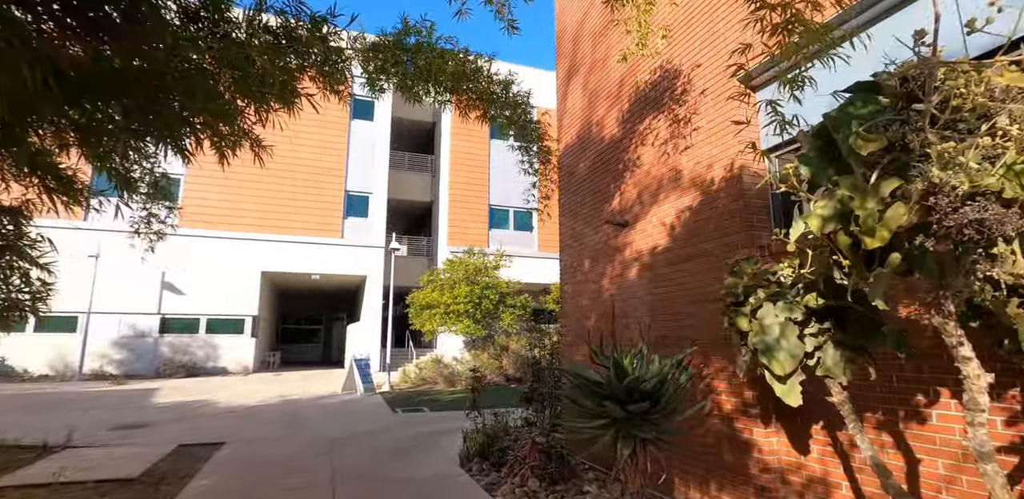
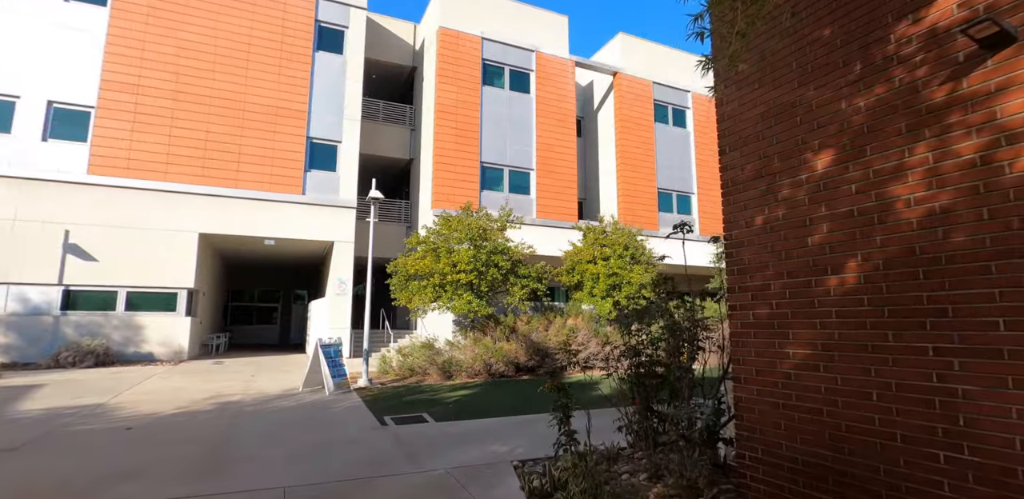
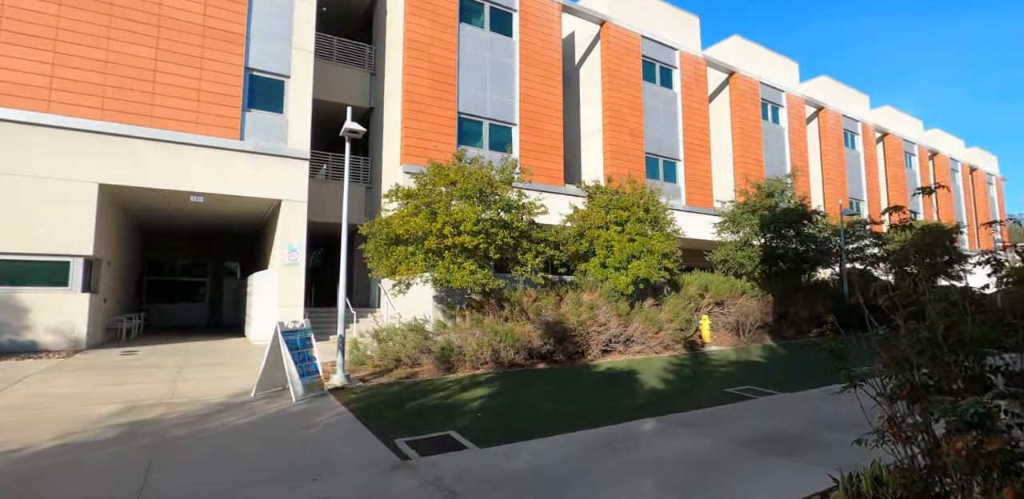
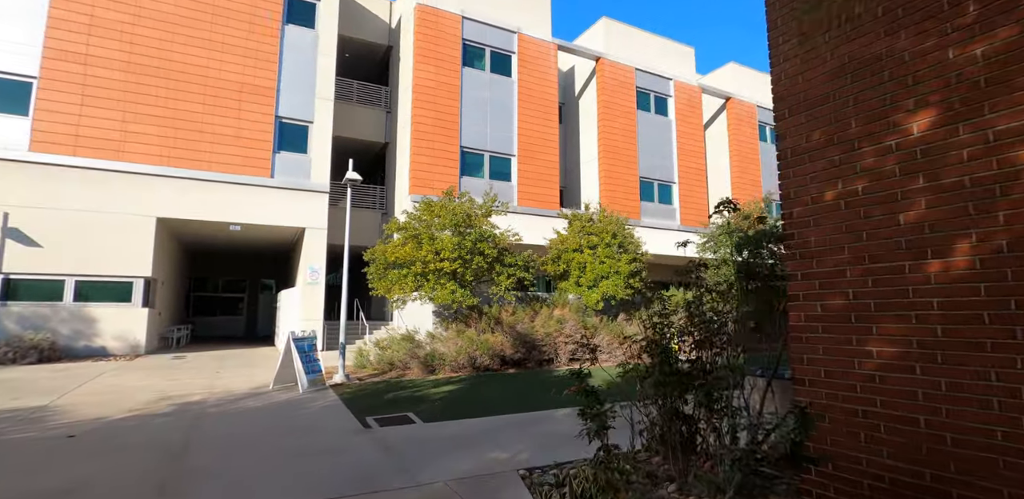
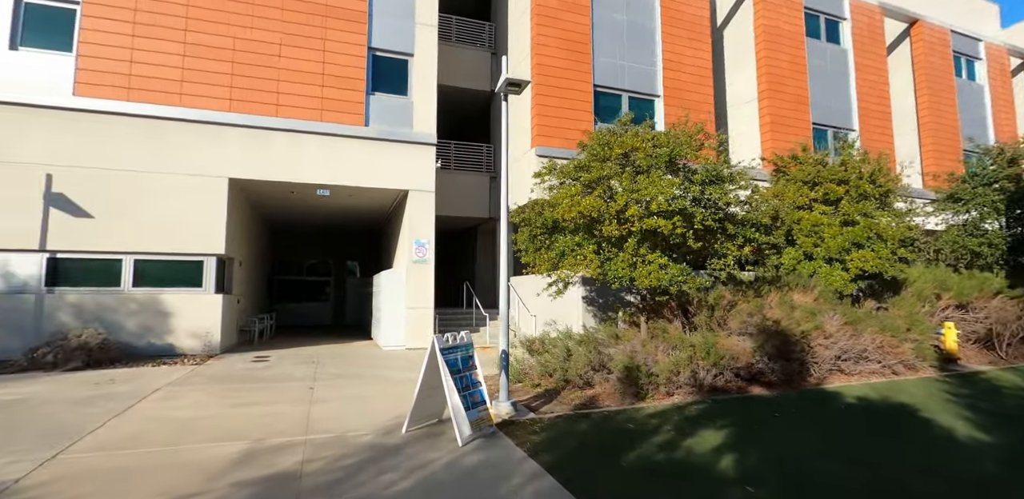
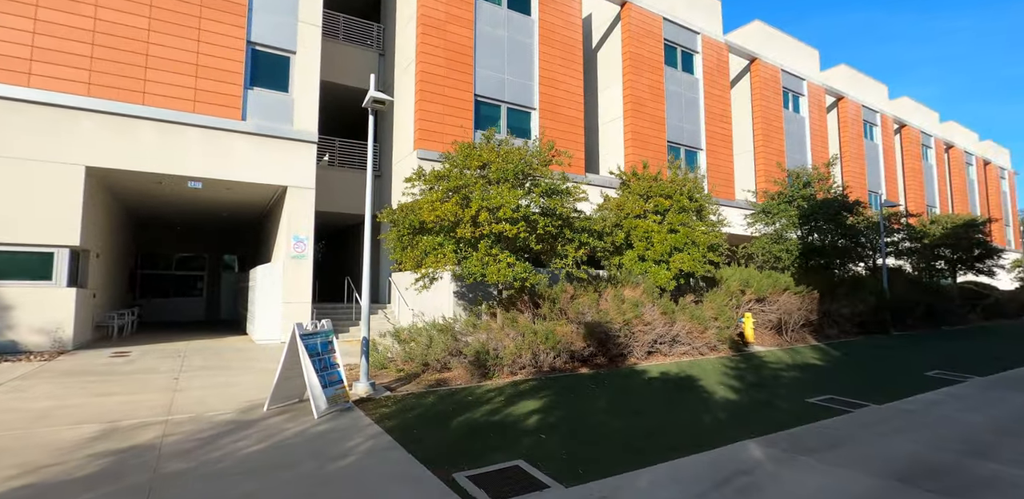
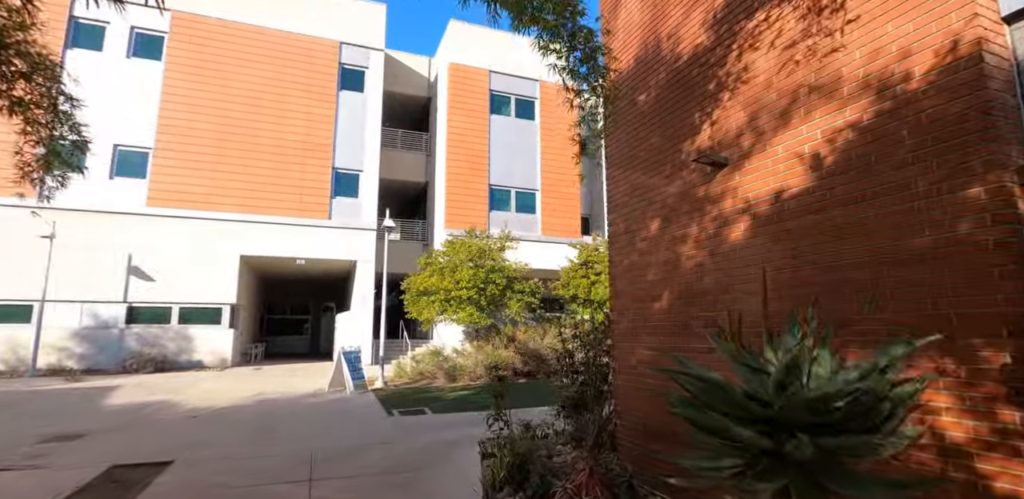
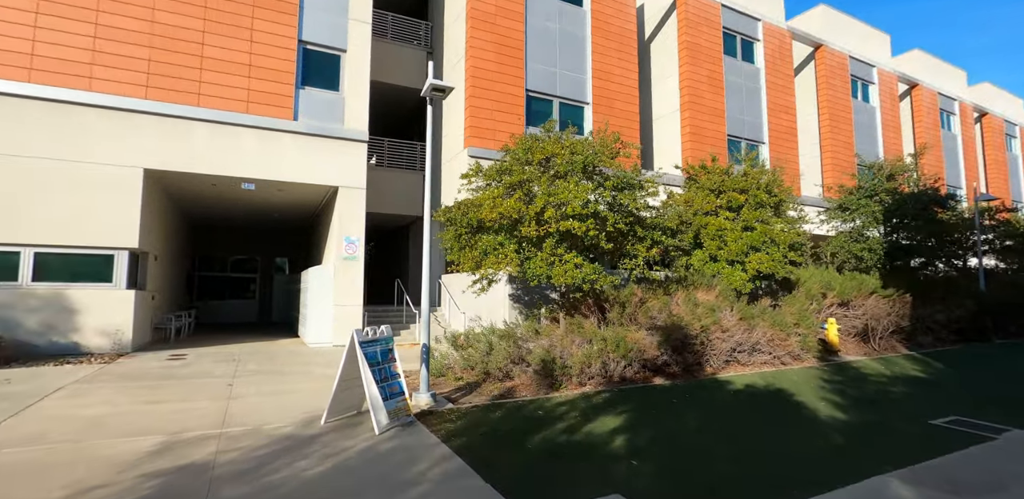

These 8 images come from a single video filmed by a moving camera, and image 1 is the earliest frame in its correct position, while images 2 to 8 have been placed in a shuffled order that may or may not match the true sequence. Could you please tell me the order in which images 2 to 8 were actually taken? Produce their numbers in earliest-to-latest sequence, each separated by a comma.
7, 2, 4, 3, 6, 8, 5
